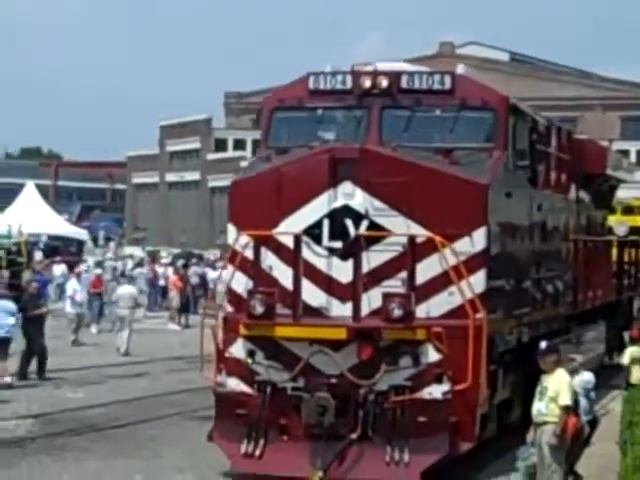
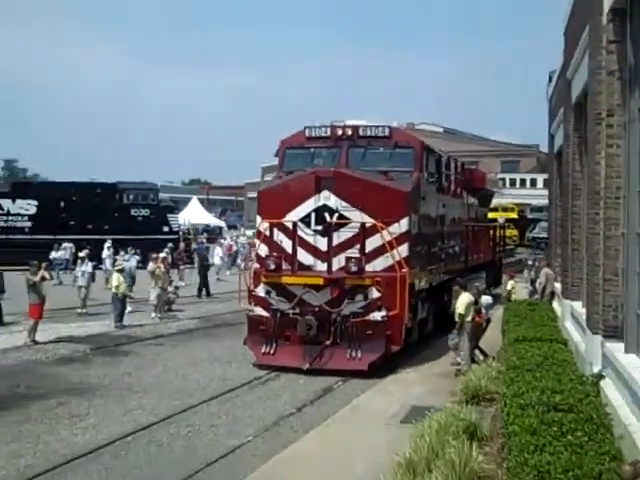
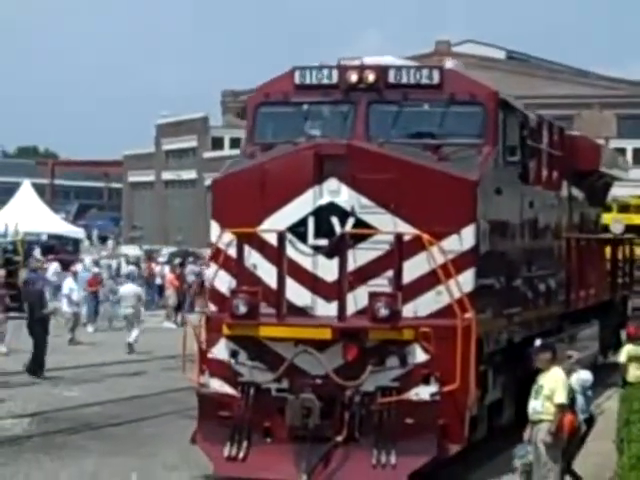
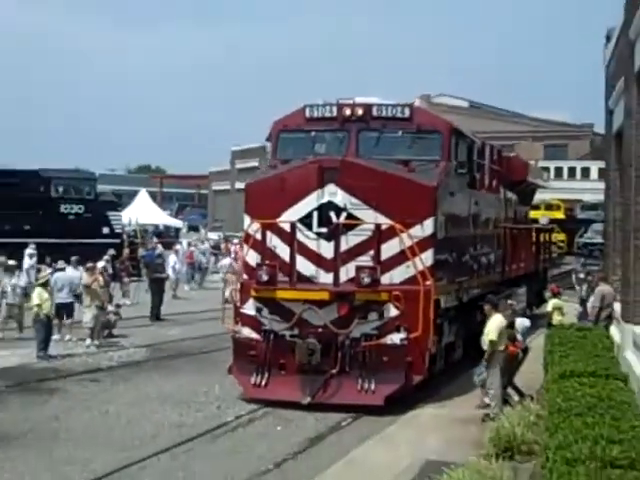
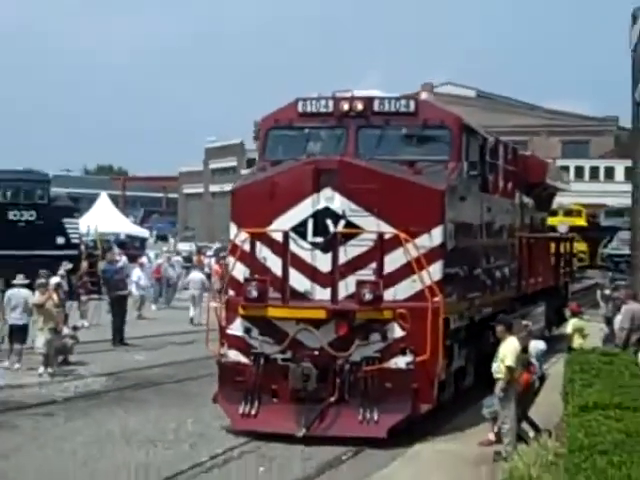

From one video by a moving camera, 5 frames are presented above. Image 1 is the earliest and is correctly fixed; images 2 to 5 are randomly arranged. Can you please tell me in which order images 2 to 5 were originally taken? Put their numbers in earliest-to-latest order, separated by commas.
3, 5, 4, 2
